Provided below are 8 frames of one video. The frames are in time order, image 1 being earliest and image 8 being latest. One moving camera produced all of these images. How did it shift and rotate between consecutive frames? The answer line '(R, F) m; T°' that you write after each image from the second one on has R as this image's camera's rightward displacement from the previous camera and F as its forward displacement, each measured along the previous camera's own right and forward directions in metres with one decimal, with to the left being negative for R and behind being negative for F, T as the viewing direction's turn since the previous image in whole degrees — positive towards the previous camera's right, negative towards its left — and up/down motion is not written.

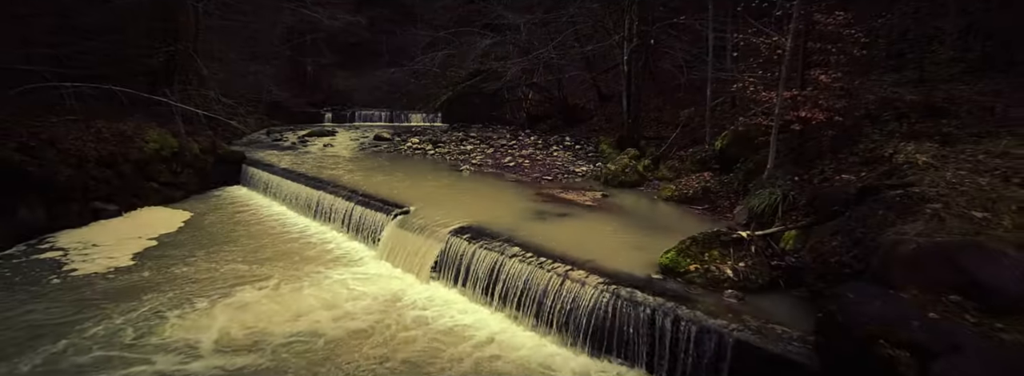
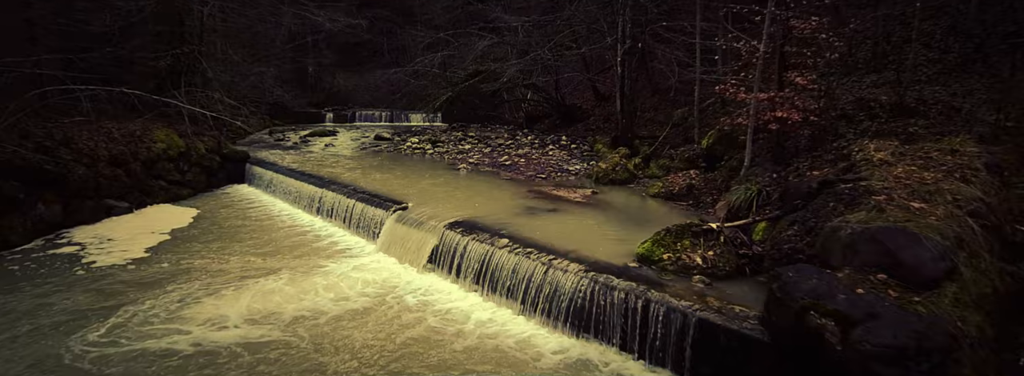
(+0.2, -0.4) m; 0°
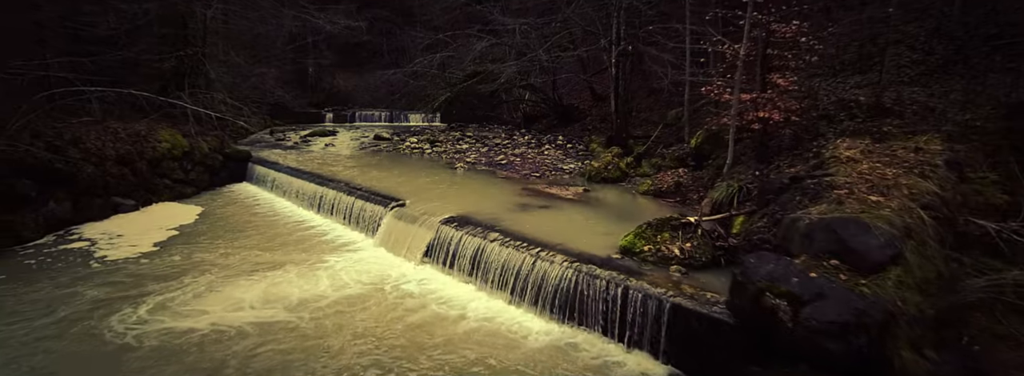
(+0.1, -0.3) m; 0°
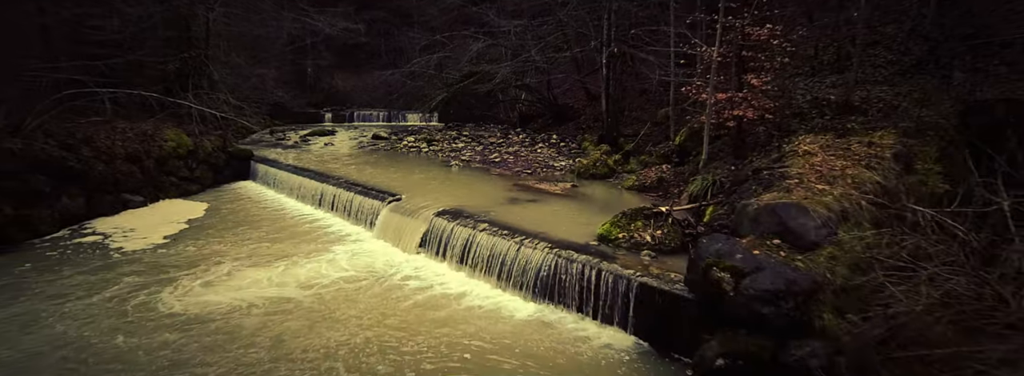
(+0.2, -0.5) m; 0°
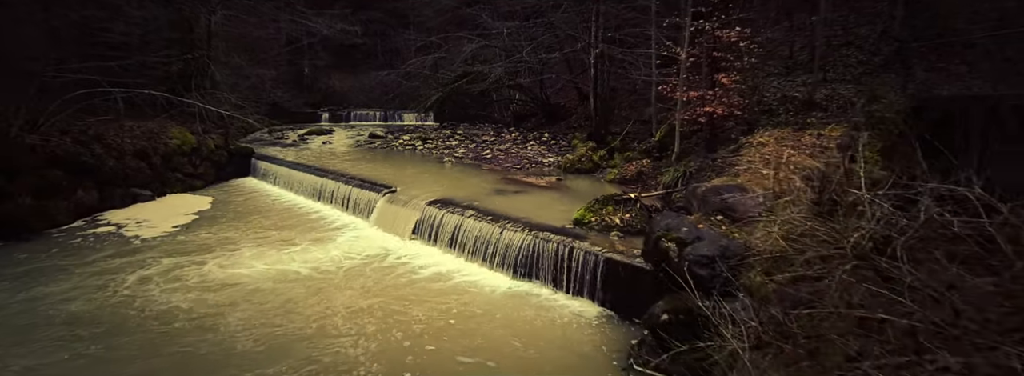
(+0.2, -0.7) m; 0°
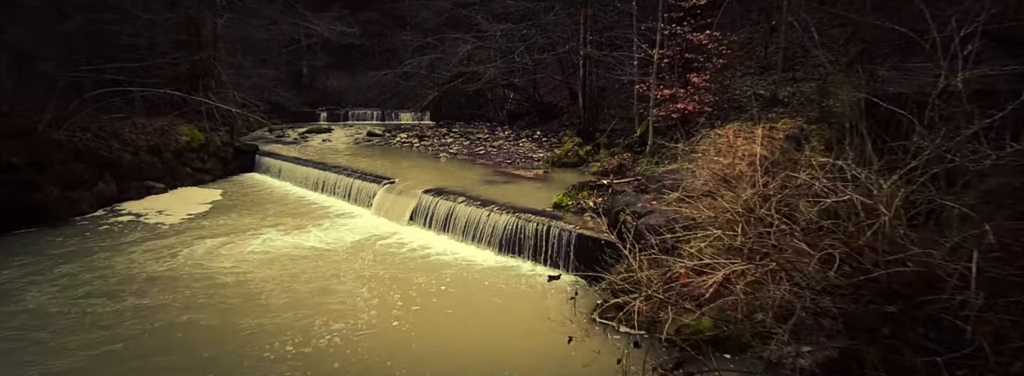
(+0.2, -0.9) m; 0°
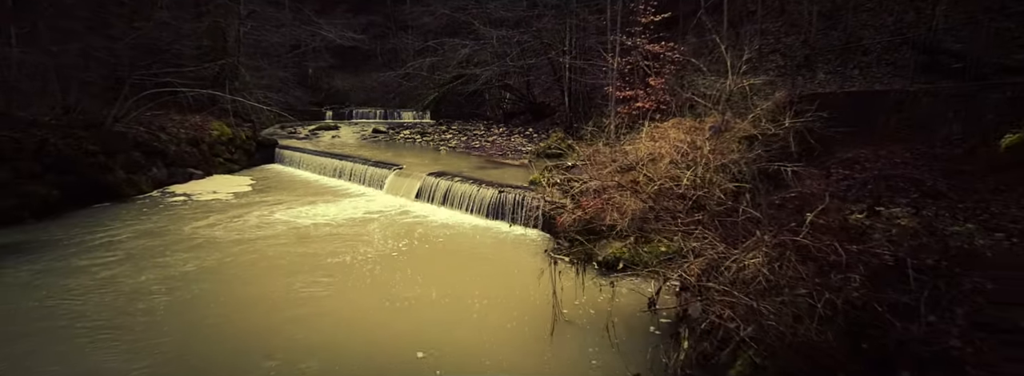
(+0.3, -2.1) m; 0°
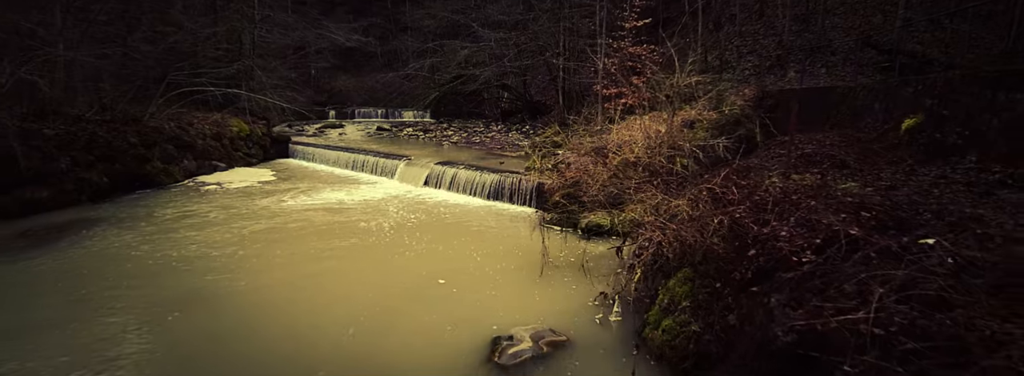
(0.0, -1.4) m; 0°
